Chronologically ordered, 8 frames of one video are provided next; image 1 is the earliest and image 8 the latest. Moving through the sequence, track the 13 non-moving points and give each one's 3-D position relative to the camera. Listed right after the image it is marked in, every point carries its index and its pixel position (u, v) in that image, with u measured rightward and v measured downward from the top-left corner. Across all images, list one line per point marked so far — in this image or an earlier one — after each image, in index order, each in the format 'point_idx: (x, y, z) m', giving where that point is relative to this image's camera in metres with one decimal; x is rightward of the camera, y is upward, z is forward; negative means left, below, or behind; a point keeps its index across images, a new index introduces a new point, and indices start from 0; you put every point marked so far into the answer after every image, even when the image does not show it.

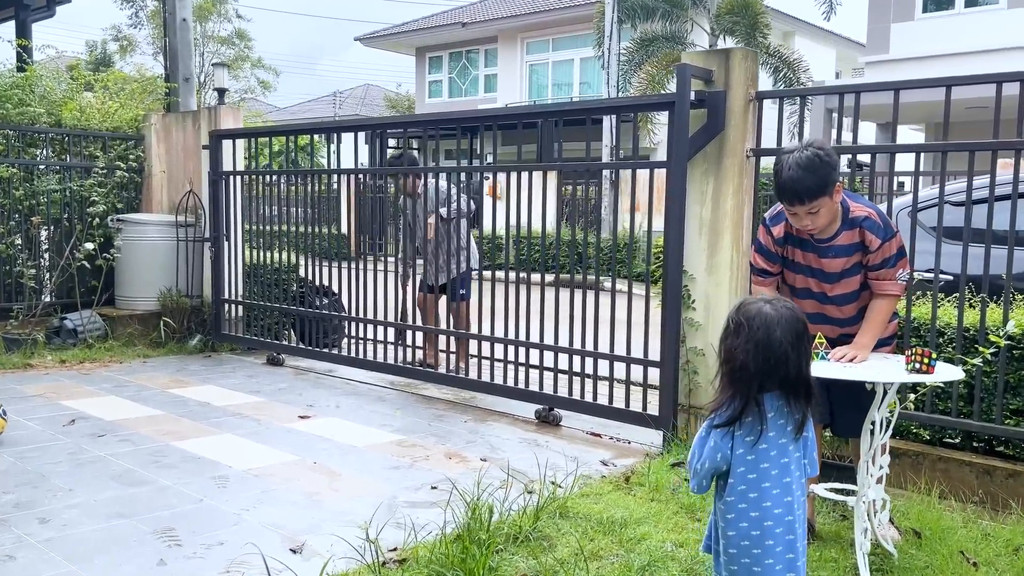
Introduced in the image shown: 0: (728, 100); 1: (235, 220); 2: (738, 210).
0: (+1.1, +0.9, +4.3) m
1: (-2.4, +0.6, +7.5) m
2: (+1.1, +0.4, +4.3) m
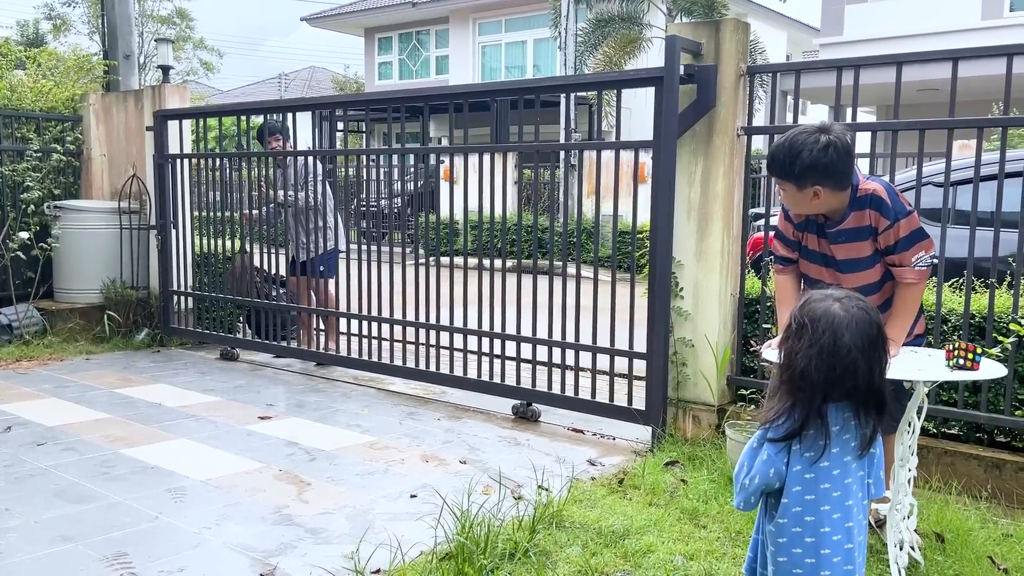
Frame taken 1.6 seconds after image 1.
0: (+1.0, +1.0, +4.1) m
1: (-2.7, +0.7, +7.1) m
2: (+1.0, +0.5, +4.1) m
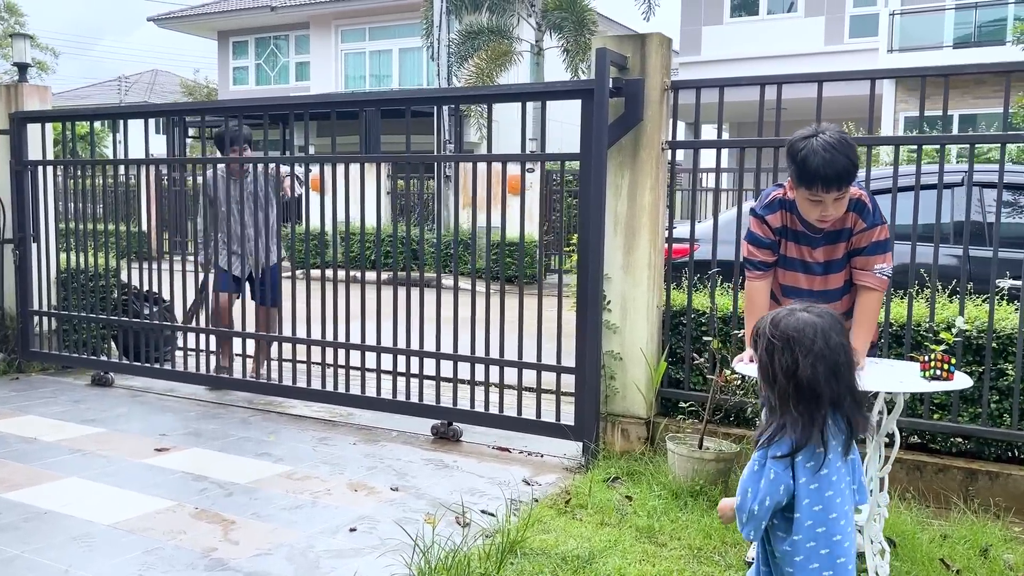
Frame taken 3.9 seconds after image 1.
0: (+0.6, +0.9, +4.1) m
1: (-3.5, +0.5, +6.4) m
2: (+0.7, +0.4, +4.1) m
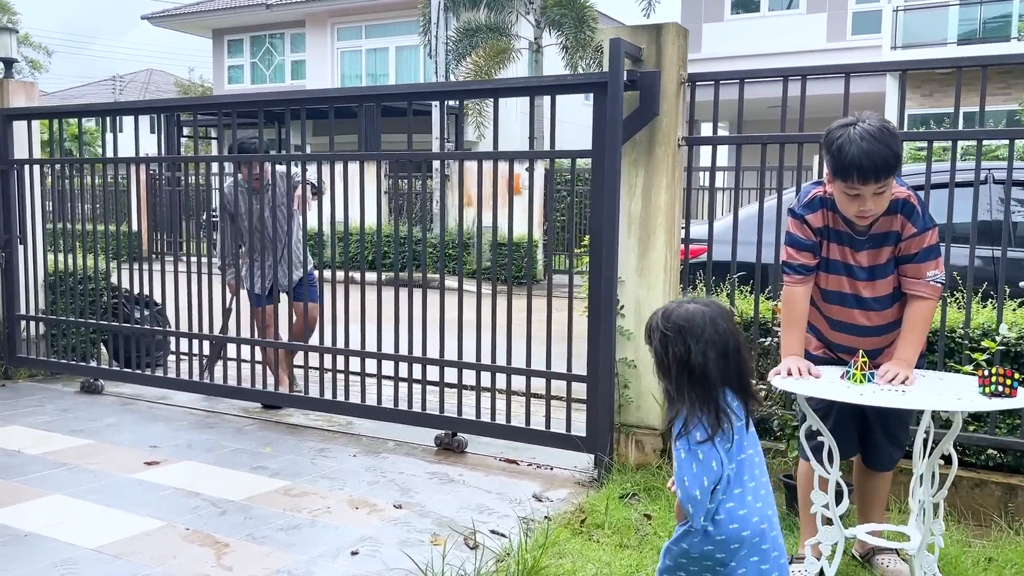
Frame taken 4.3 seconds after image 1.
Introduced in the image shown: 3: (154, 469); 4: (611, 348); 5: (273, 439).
0: (+0.7, +0.9, +3.9) m
1: (-3.4, +0.5, +6.2) m
2: (+0.7, +0.4, +3.9) m
3: (-1.7, -0.8, +4.0) m
4: (+0.4, -0.3, +3.9) m
5: (-1.3, -0.8, +4.7) m
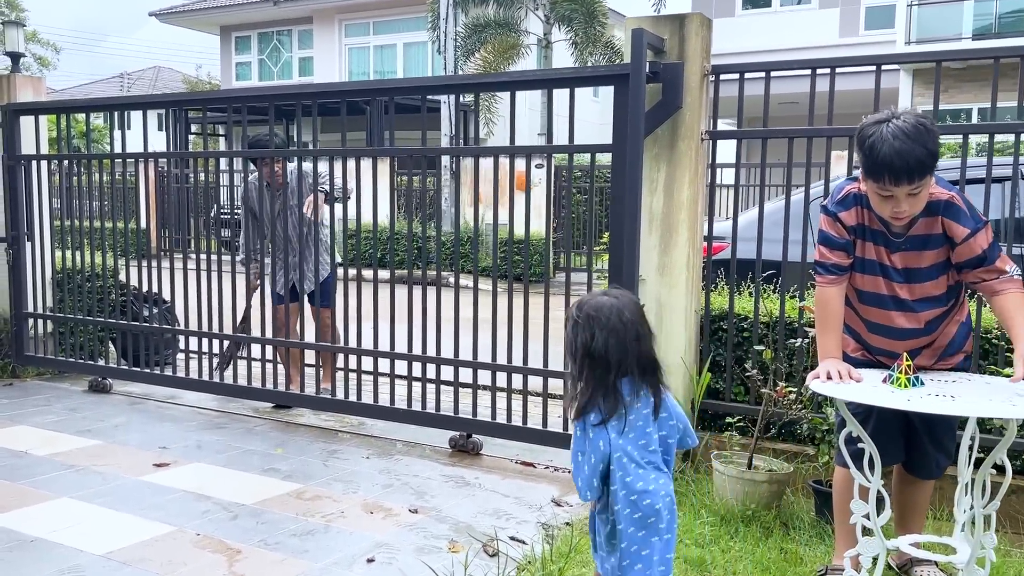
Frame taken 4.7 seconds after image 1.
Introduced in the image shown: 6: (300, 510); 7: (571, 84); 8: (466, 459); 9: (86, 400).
0: (+0.7, +0.9, +3.7) m
1: (-3.4, +0.5, +6.1) m
2: (+0.8, +0.4, +3.8) m
3: (-1.6, -0.8, +4.0) m
4: (+0.5, -0.3, +3.8) m
5: (-1.2, -0.8, +4.6) m
6: (-0.8, -0.9, +3.4) m
7: (+0.3, +0.9, +3.8) m
8: (-0.2, -0.8, +4.3) m
9: (-2.7, -0.7, +5.5) m
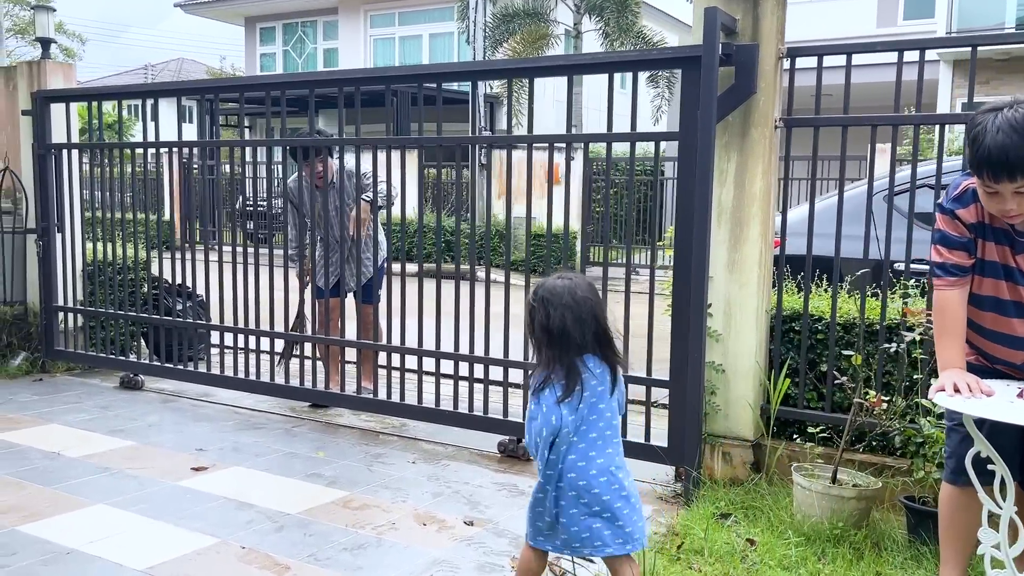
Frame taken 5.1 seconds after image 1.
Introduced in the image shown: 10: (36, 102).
0: (+1.0, +0.9, +3.5) m
1: (-3.1, +0.6, +6.0) m
2: (+1.1, +0.4, +3.5) m
3: (-1.4, -0.8, +3.8) m
4: (+0.8, -0.3, +3.5) m
5: (-1.0, -0.8, +4.4) m
6: (-0.6, -0.9, +3.2) m
7: (+0.5, +0.9, +3.6) m
8: (0.0, -0.8, +4.1) m
9: (-2.4, -0.7, +5.3) m
10: (-3.2, +1.3, +5.8) m
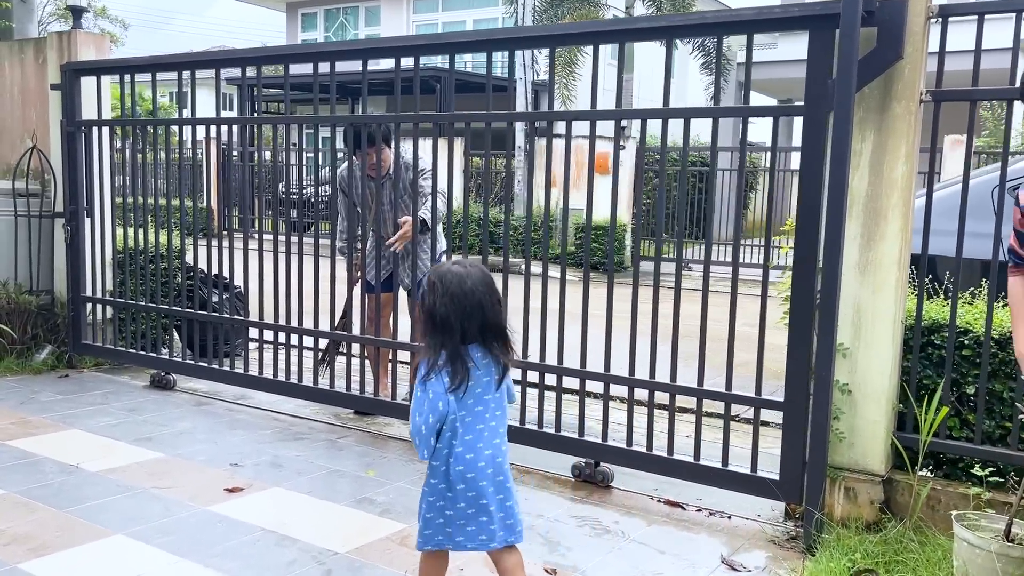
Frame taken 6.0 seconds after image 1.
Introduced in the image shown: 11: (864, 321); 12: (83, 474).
0: (+1.3, +0.9, +2.9) m
1: (-2.6, +0.6, +5.5) m
2: (+1.4, +0.4, +2.9) m
3: (-1.0, -0.8, +3.3) m
4: (+1.1, -0.3, +3.0) m
5: (-0.6, -0.8, +3.9) m
6: (-0.3, -0.9, +2.7) m
7: (+0.8, +0.9, +3.0) m
8: (+0.3, -0.8, +3.5) m
9: (-2.1, -0.6, +4.9) m
10: (-2.8, +1.3, +5.4) m
11: (+1.2, -0.1, +3.0) m
12: (-1.7, -0.8, +3.5) m
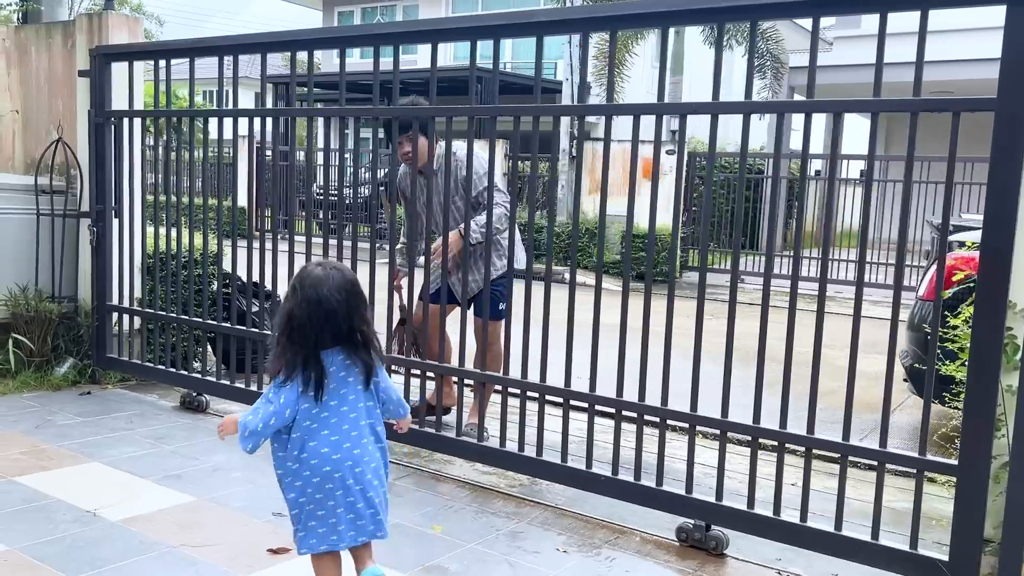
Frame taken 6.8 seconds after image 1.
0: (+1.7, +0.8, +2.3) m
1: (-2.2, +0.6, +5.0) m
2: (+1.7, +0.3, +2.3) m
3: (-0.7, -0.9, +2.7) m
4: (+1.4, -0.4, +2.4) m
5: (-0.3, -0.8, +3.3) m
6: (0.0, -1.0, +2.1) m
7: (+1.2, +0.8, +2.4) m
8: (+0.7, -0.9, +2.9) m
9: (-1.7, -0.7, +4.4) m
10: (-2.4, +1.3, +4.9) m
11: (+1.6, -0.2, +2.4) m
12: (-1.4, -0.8, +3.0) m
